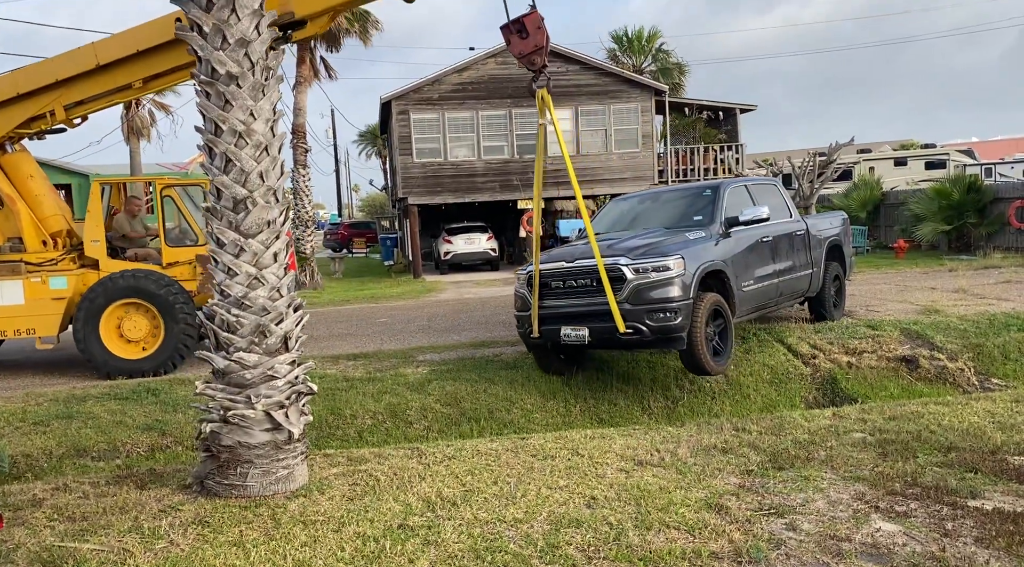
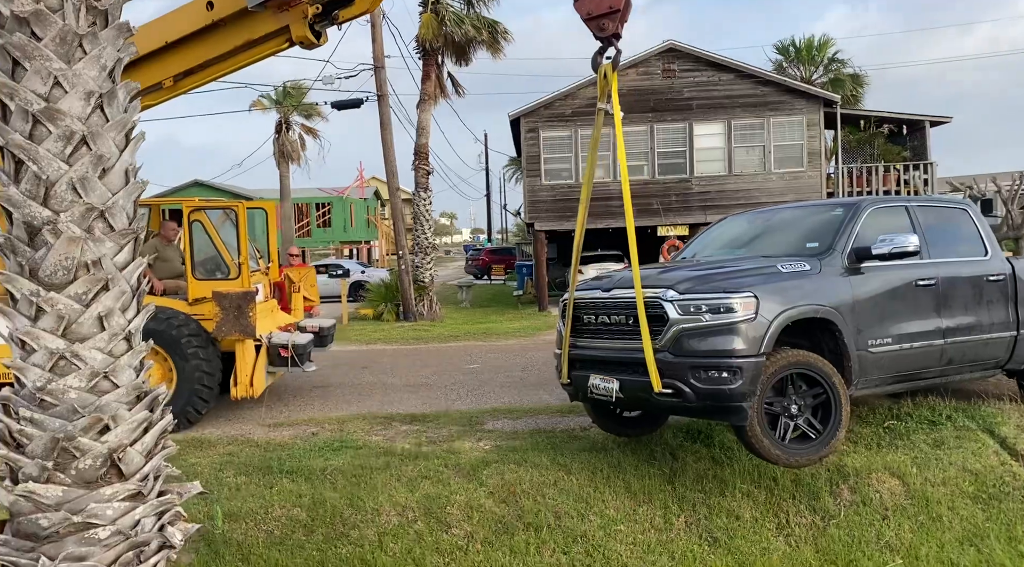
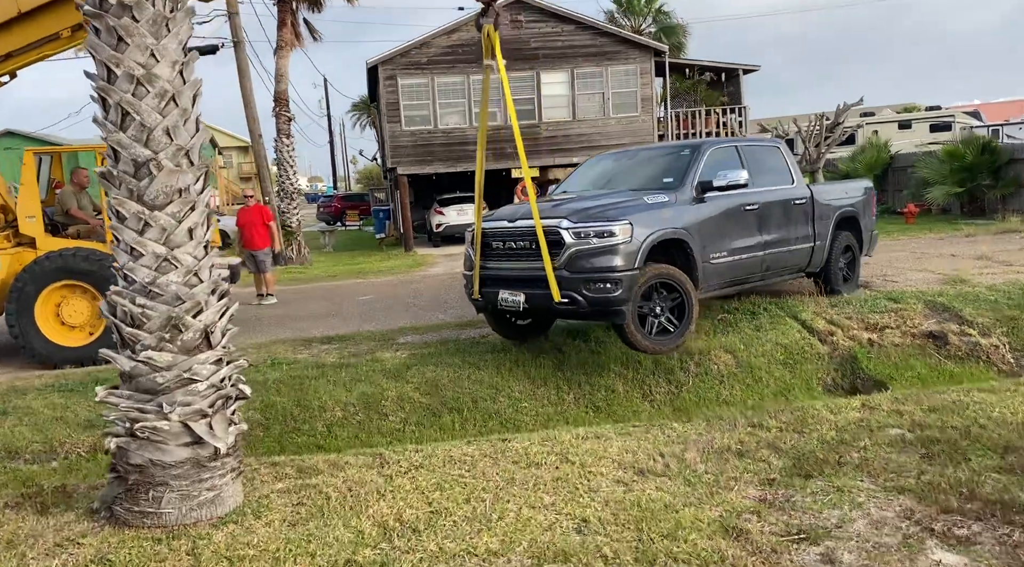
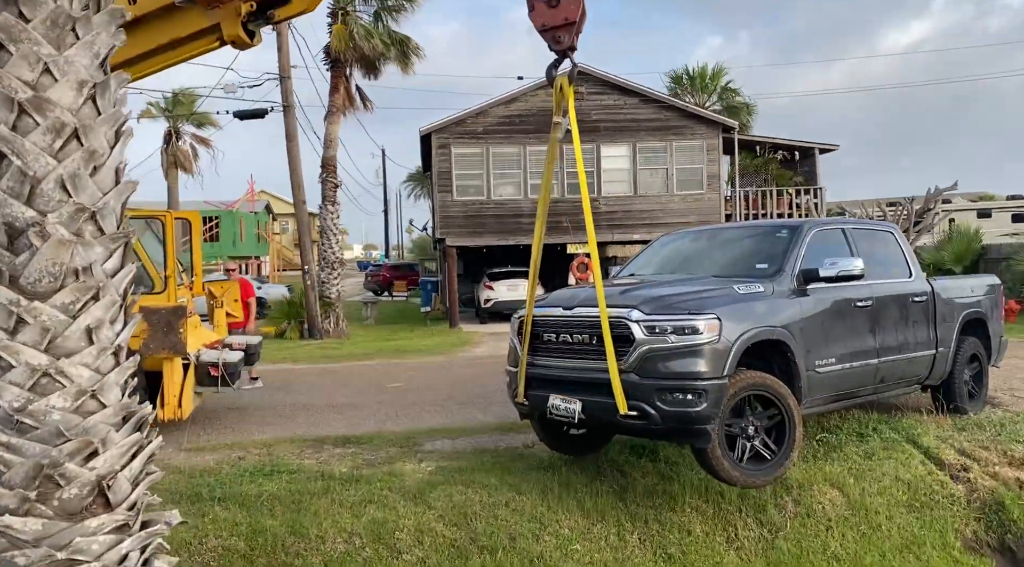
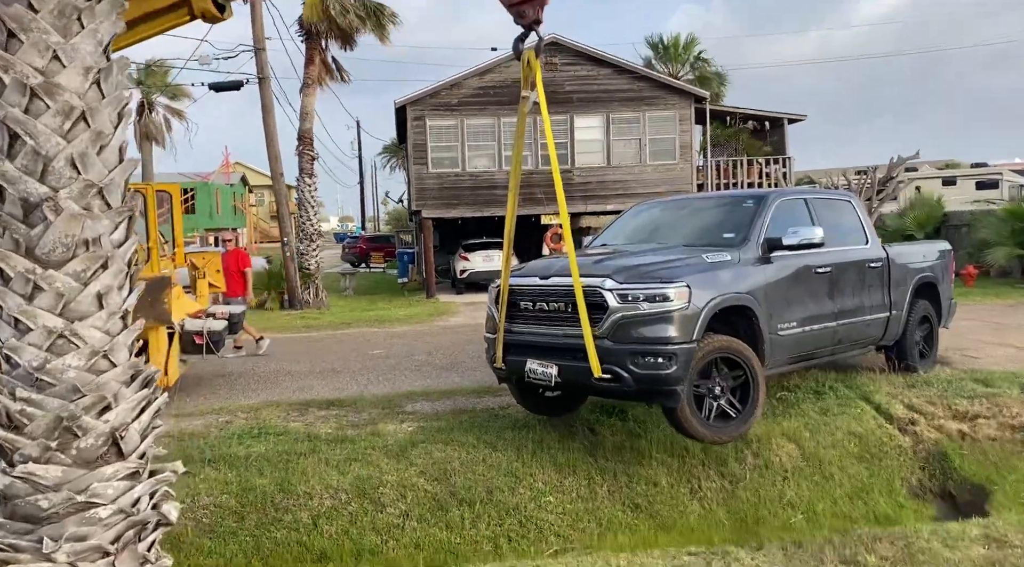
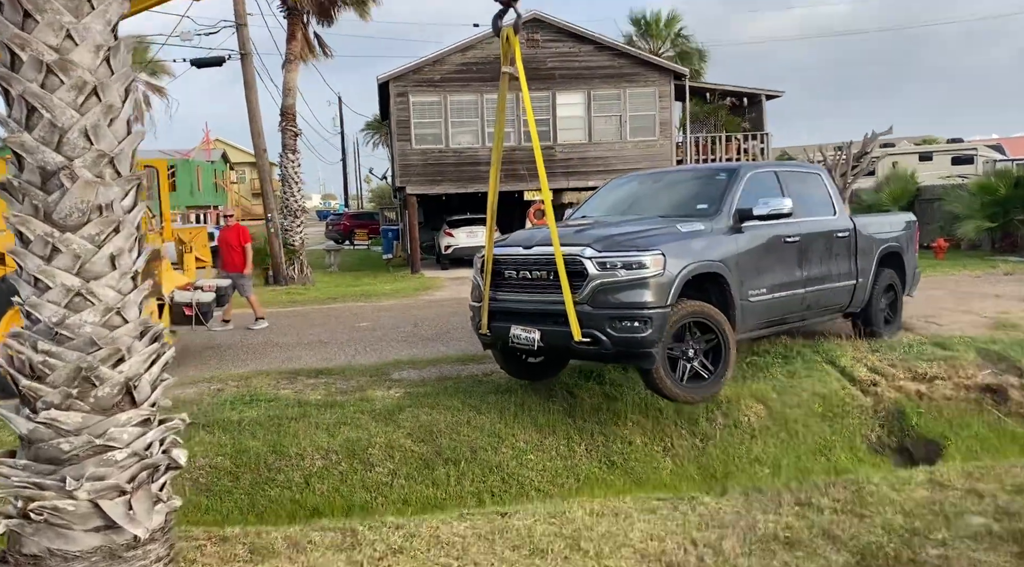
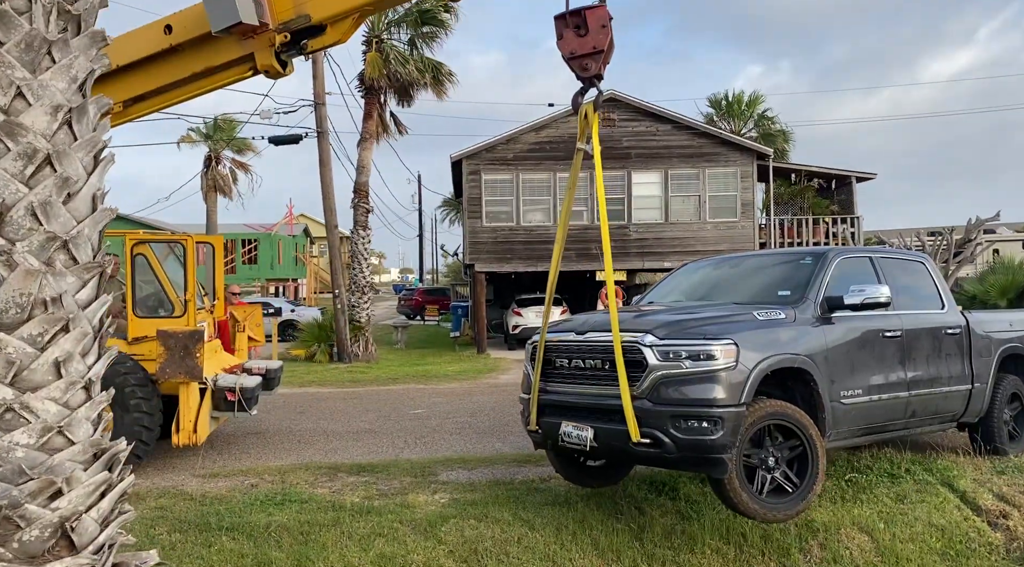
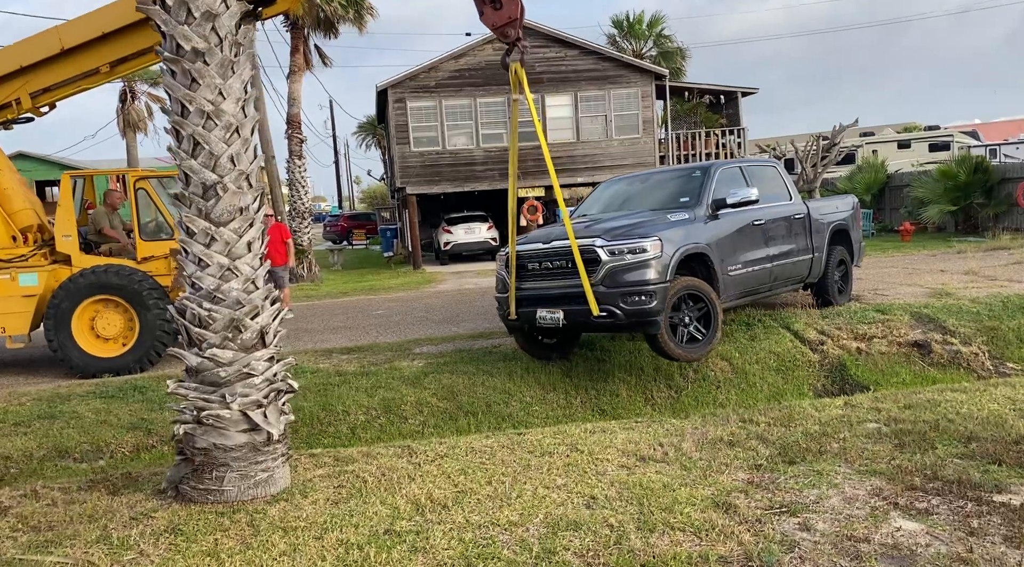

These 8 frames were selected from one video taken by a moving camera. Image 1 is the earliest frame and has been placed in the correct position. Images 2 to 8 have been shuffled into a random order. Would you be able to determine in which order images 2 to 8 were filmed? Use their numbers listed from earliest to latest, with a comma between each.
8, 3, 6, 5, 4, 7, 2
